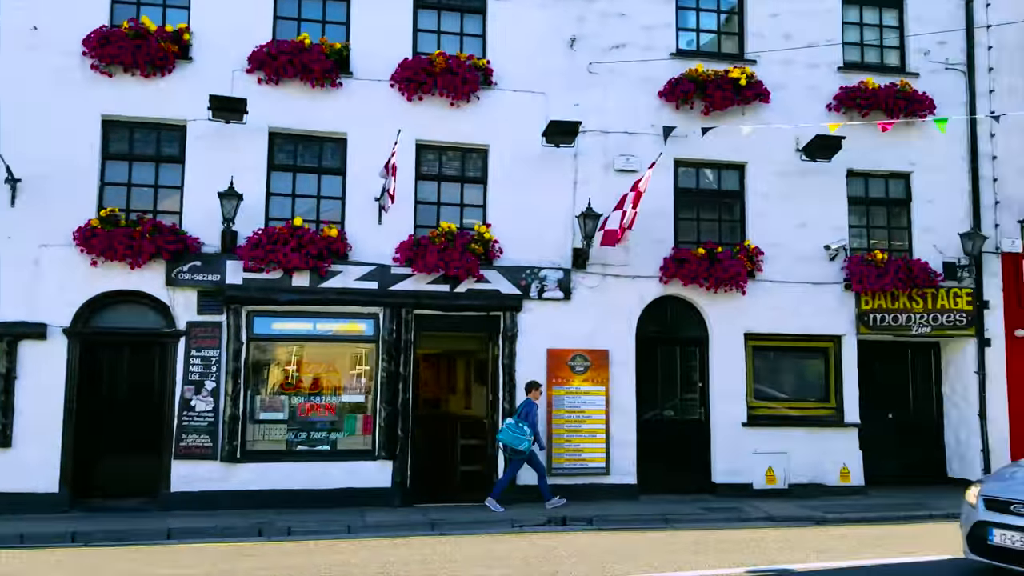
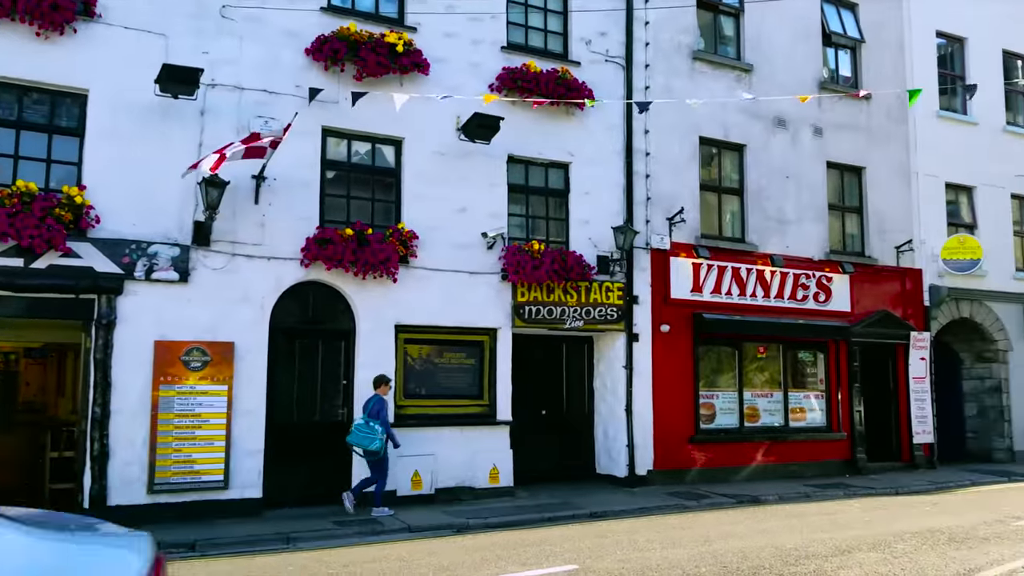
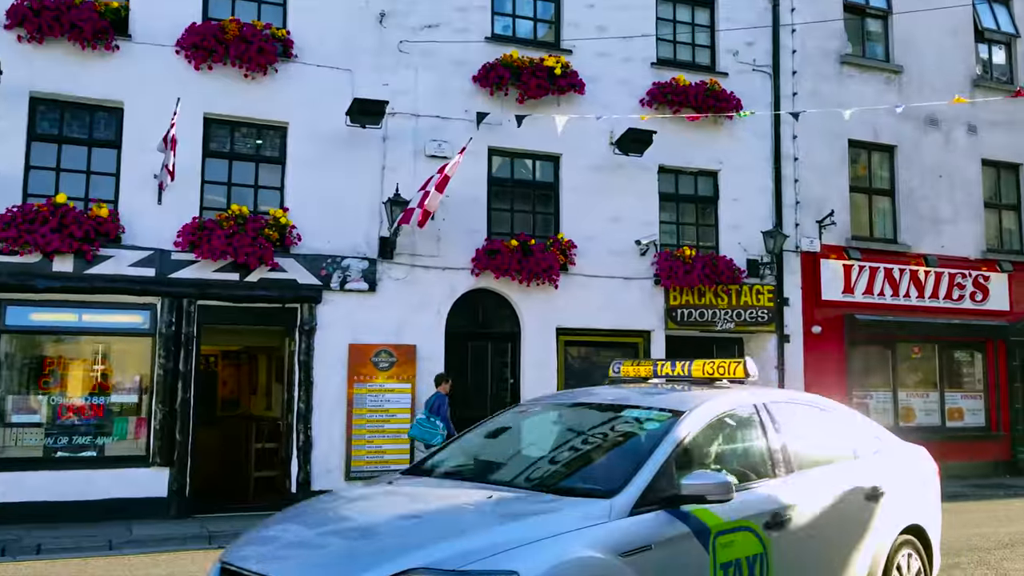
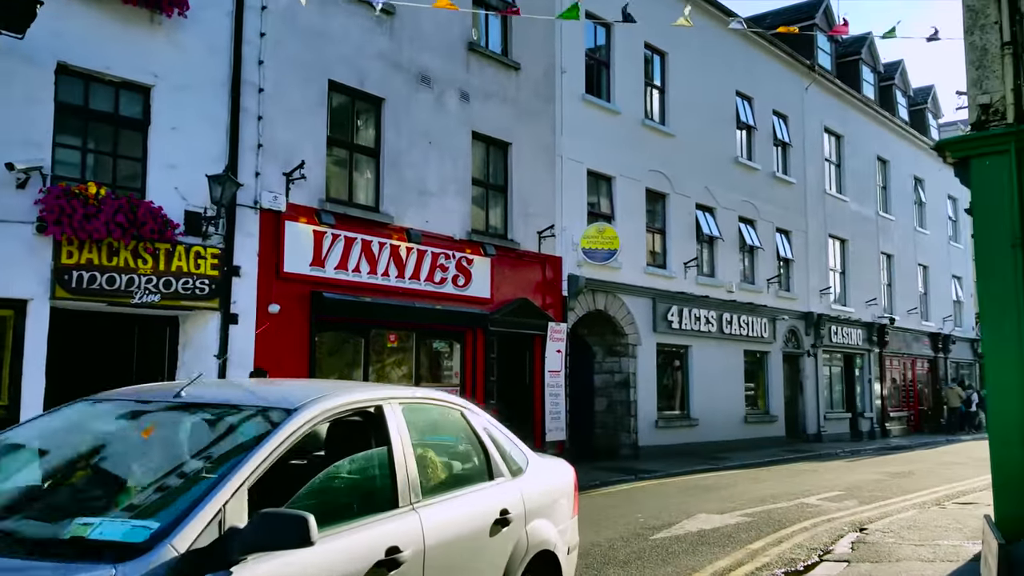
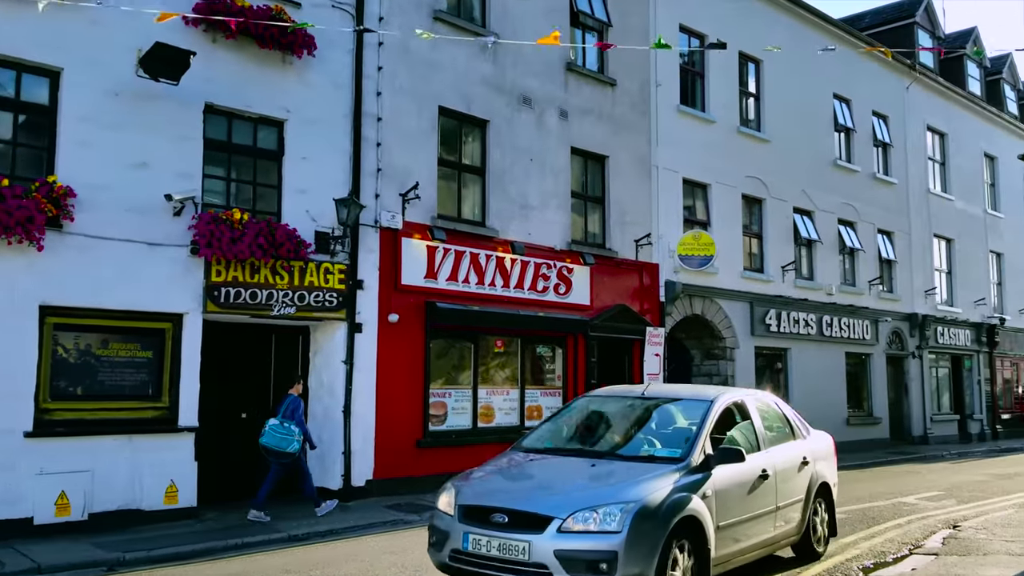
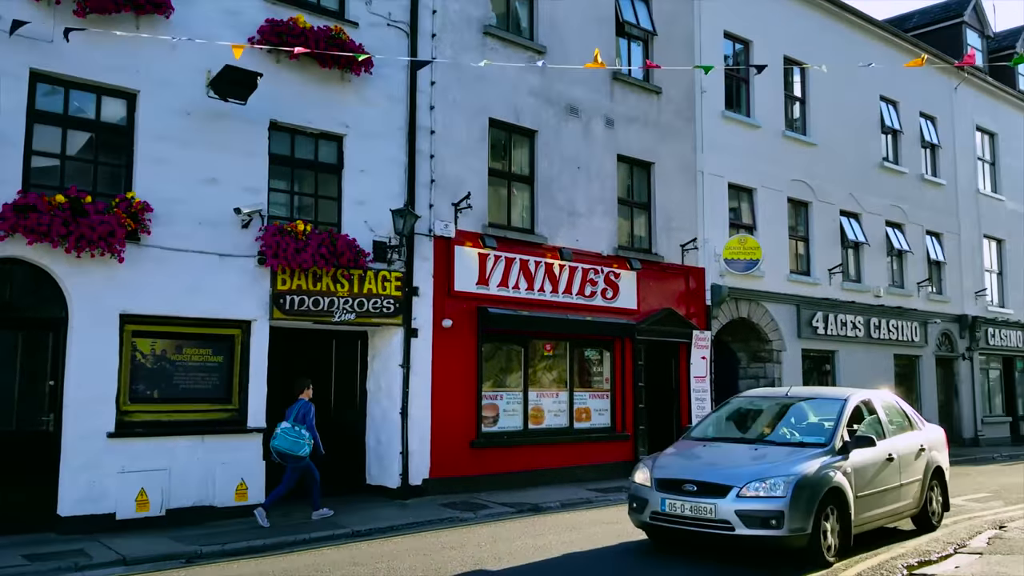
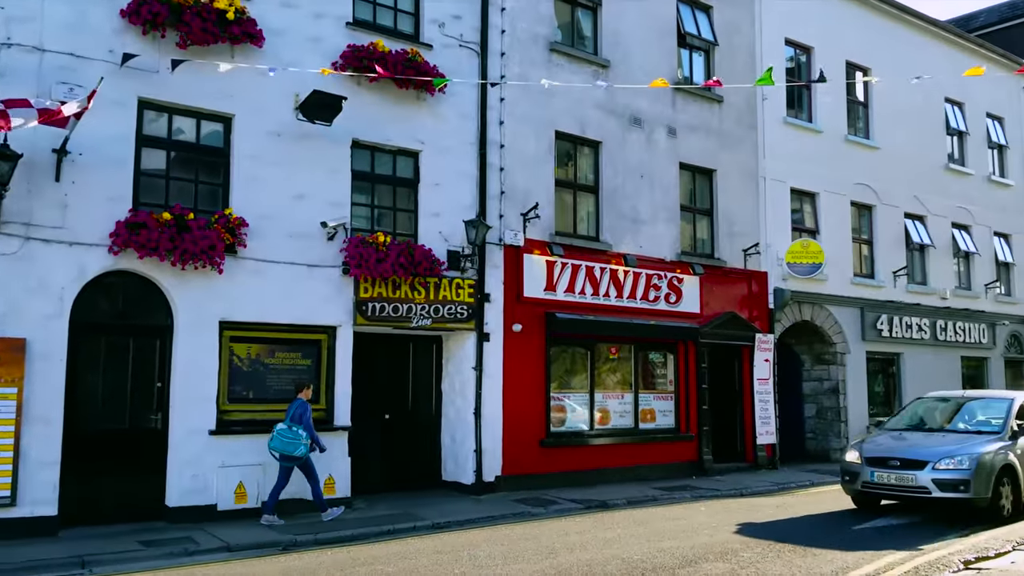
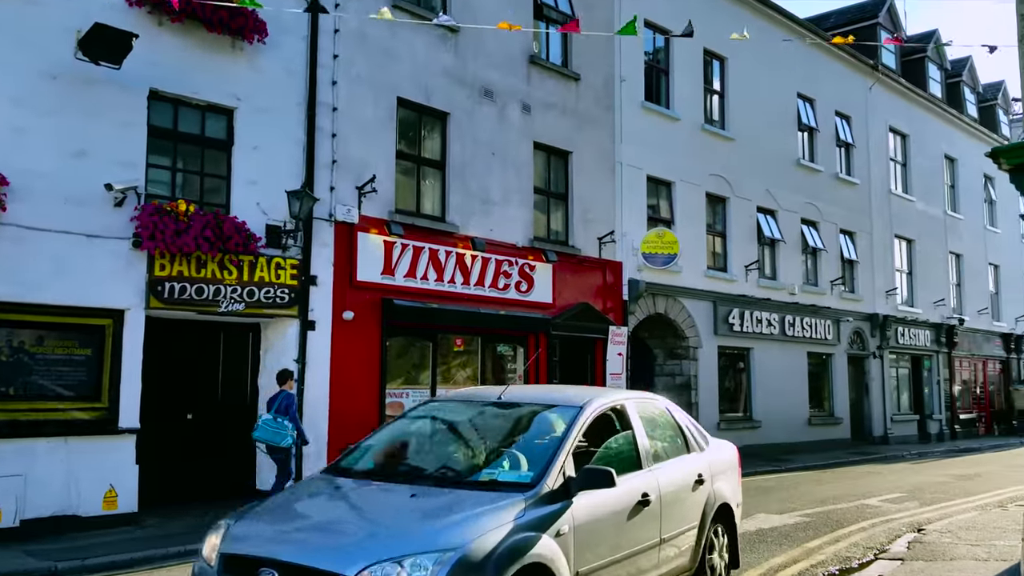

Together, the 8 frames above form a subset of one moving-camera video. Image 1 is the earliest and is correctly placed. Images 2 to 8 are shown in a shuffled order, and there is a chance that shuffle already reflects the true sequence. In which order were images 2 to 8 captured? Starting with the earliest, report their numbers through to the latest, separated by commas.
3, 2, 7, 6, 5, 8, 4
